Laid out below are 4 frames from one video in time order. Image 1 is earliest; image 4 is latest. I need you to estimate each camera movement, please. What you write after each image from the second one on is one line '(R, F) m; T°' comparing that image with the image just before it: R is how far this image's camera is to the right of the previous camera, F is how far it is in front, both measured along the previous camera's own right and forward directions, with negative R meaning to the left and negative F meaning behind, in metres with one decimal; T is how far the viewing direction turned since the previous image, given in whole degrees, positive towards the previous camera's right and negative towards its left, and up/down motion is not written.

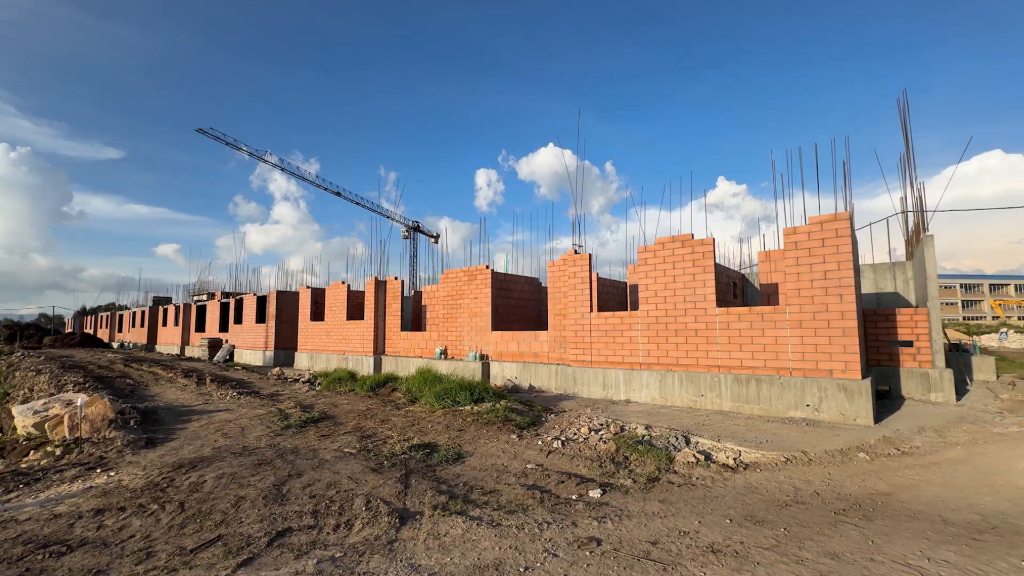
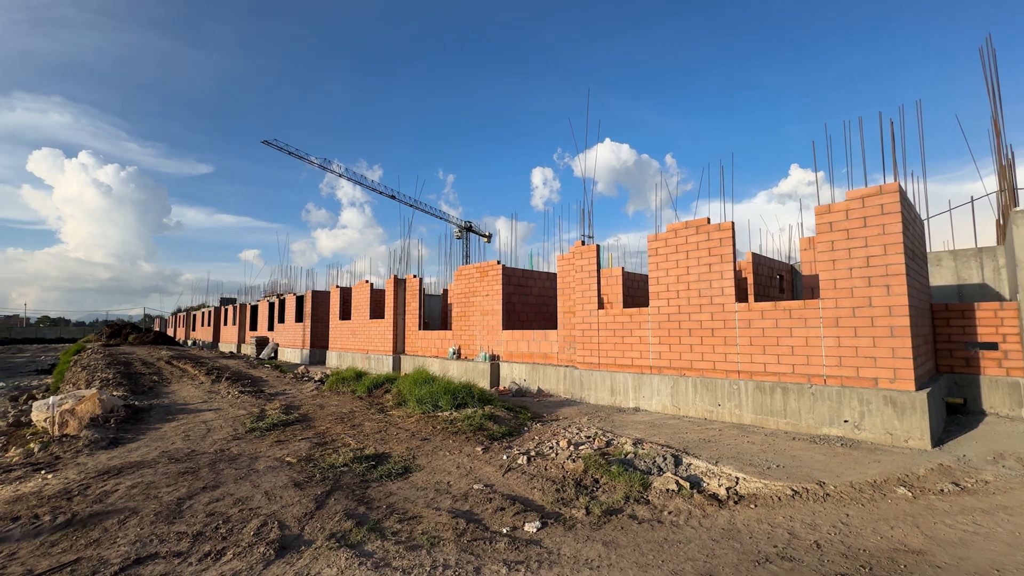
(+1.0, +0.8) m; -7°
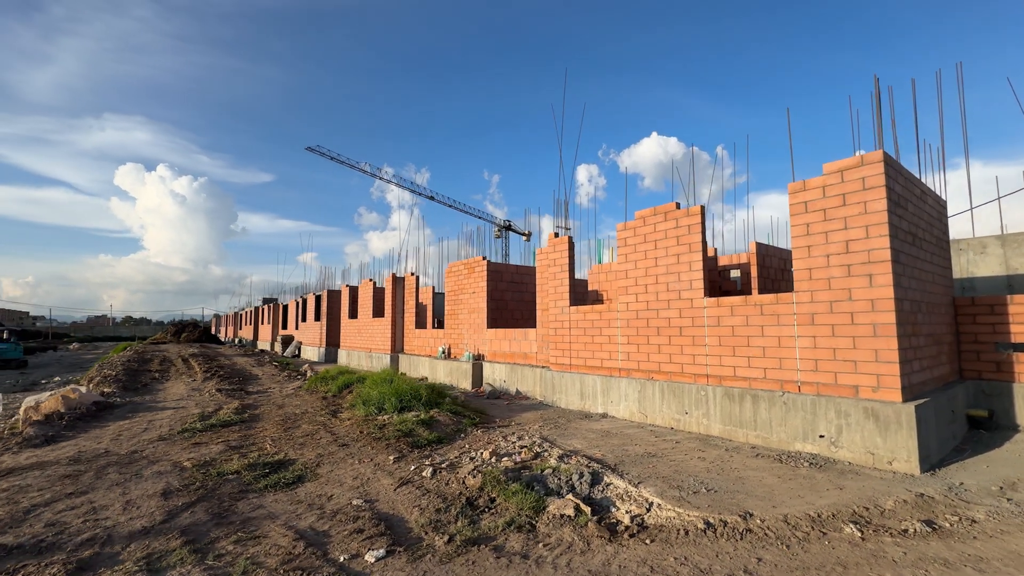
(+1.3, +0.6) m; -6°
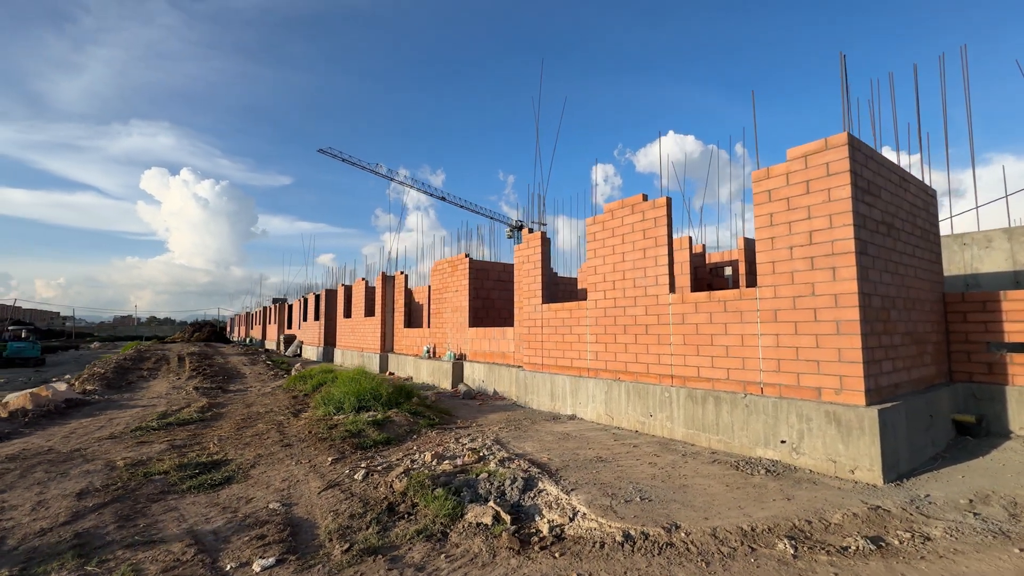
(+0.7, +0.2) m; -2°
